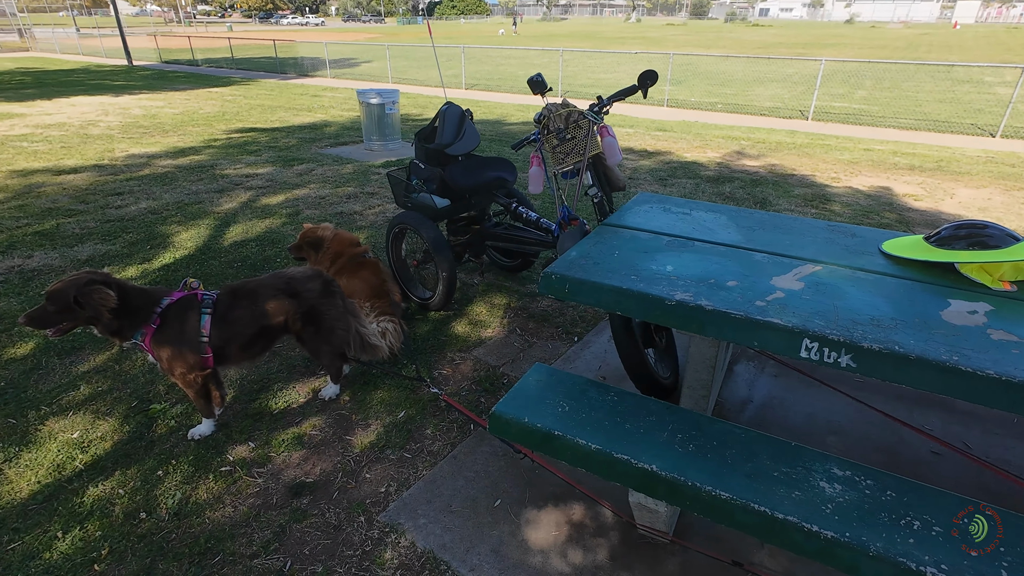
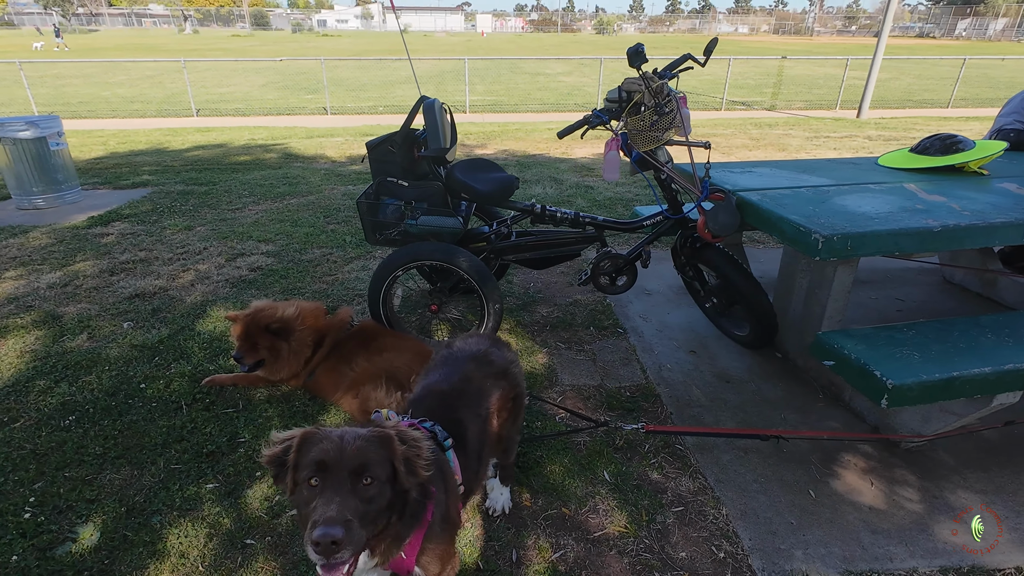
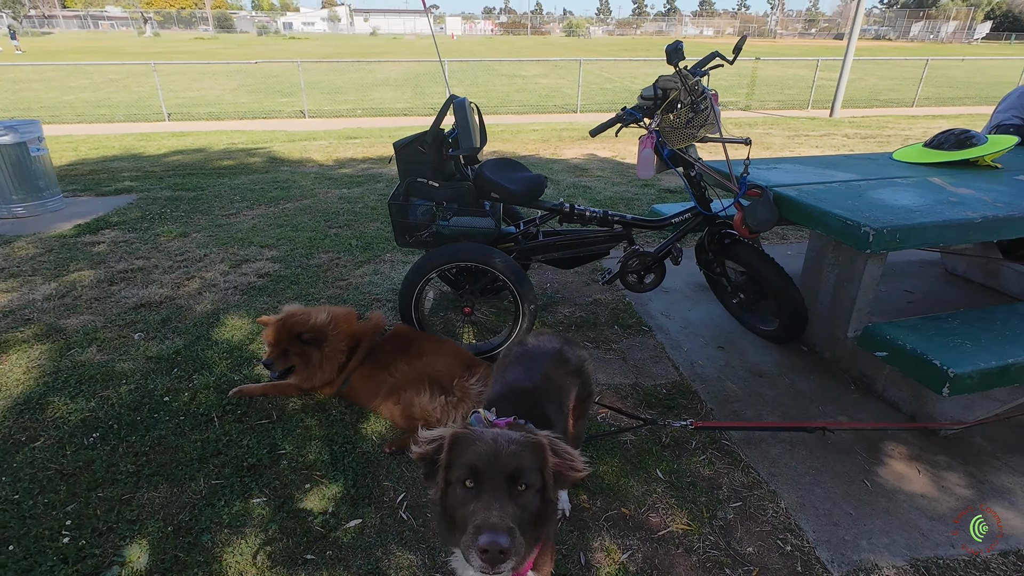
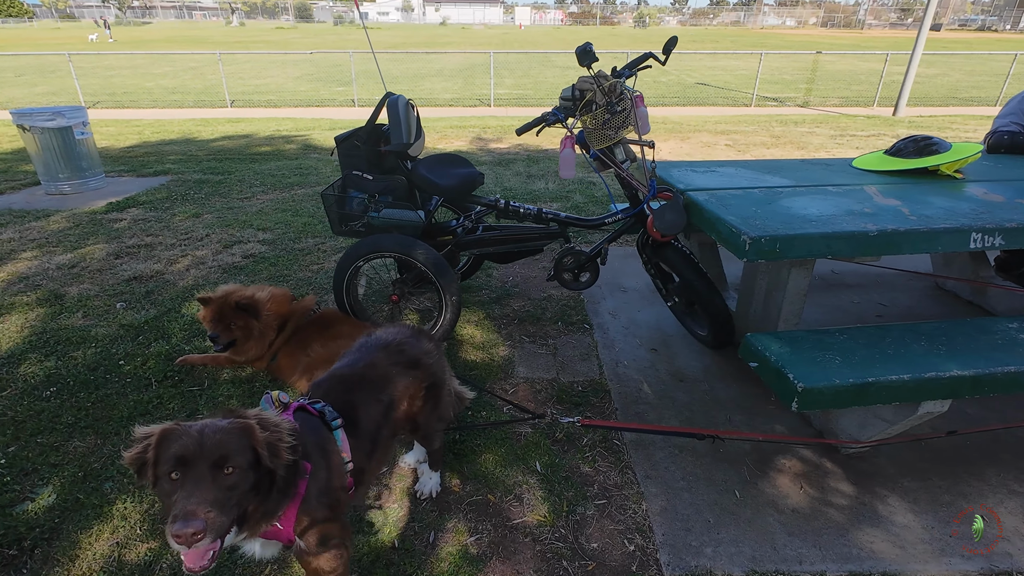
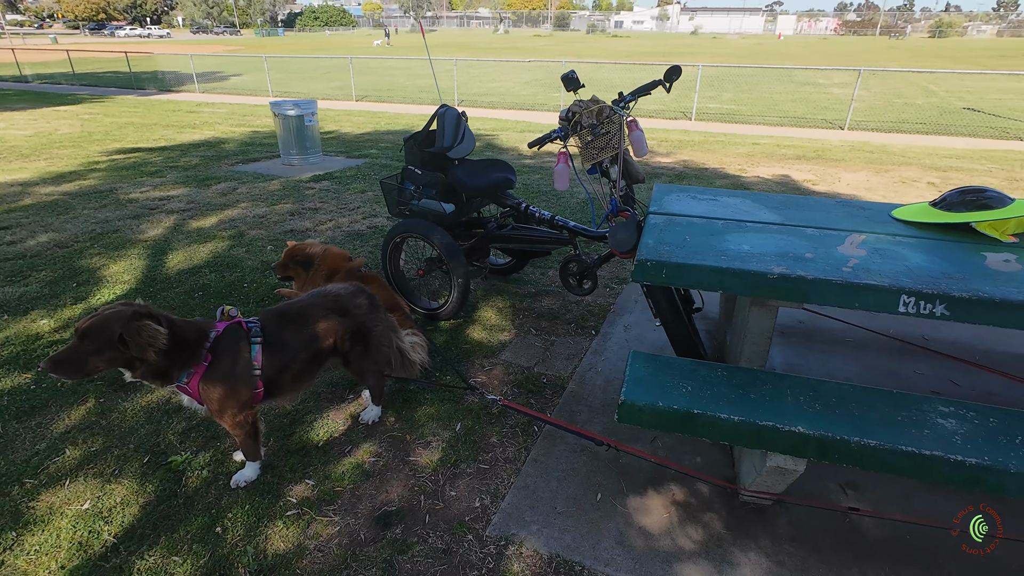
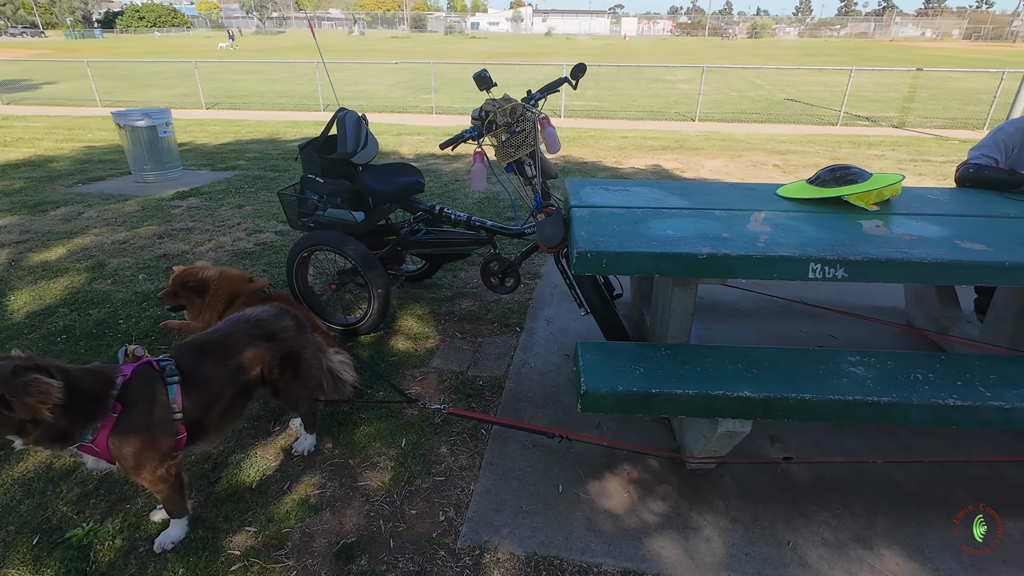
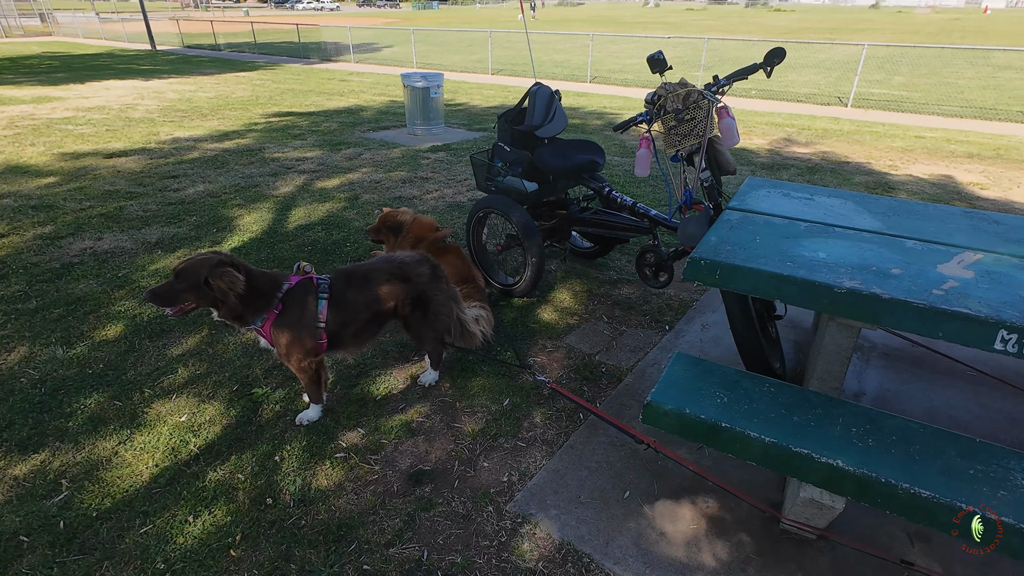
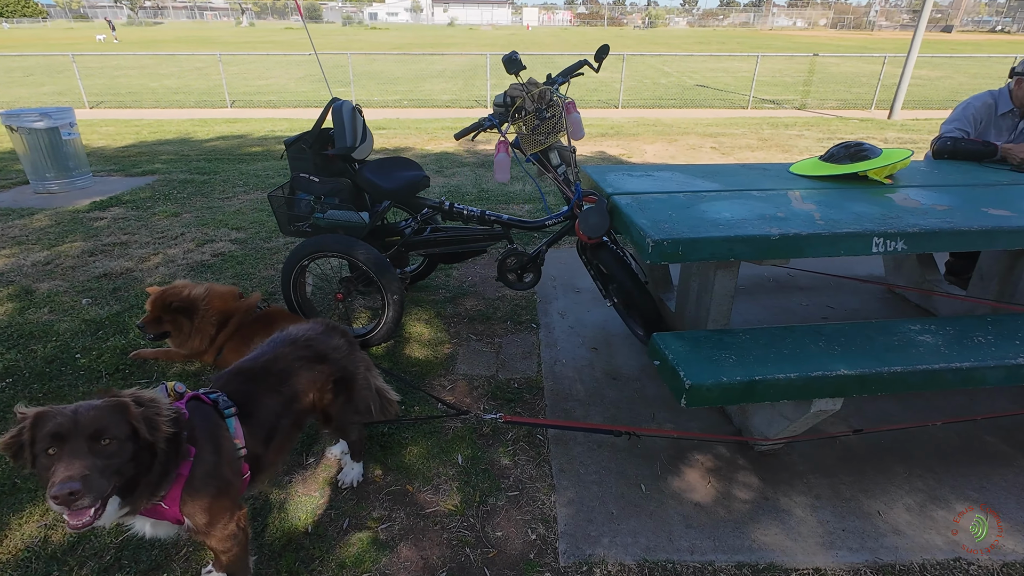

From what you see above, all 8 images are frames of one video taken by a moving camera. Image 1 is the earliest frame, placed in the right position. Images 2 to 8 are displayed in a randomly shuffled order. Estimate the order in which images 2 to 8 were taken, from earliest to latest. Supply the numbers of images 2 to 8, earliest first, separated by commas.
7, 5, 6, 8, 4, 2, 3
